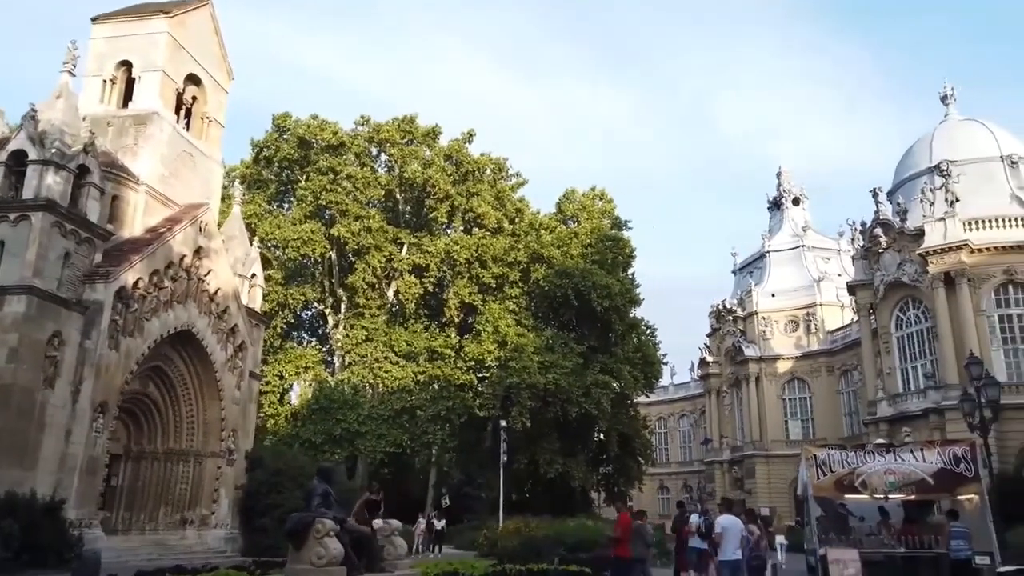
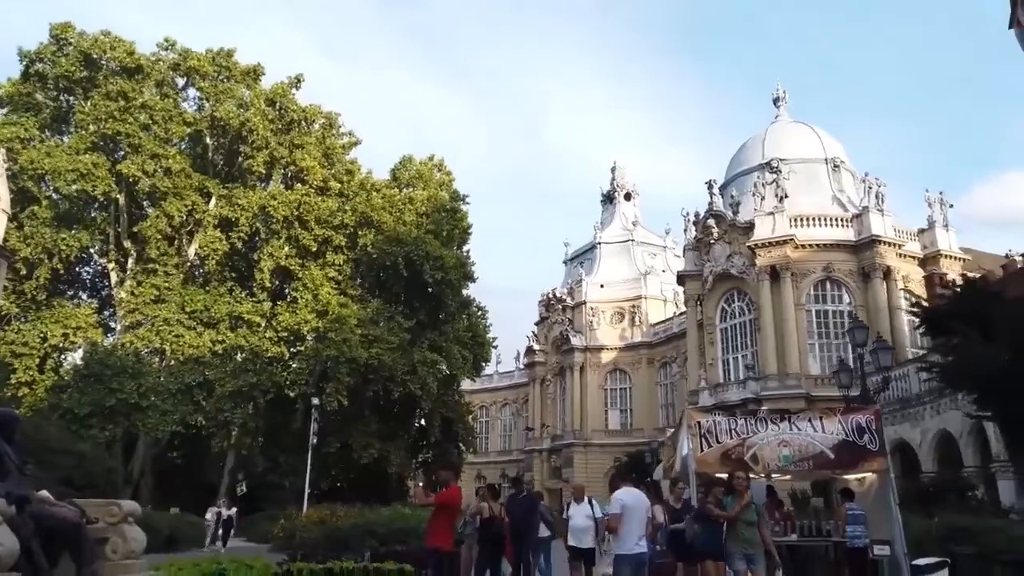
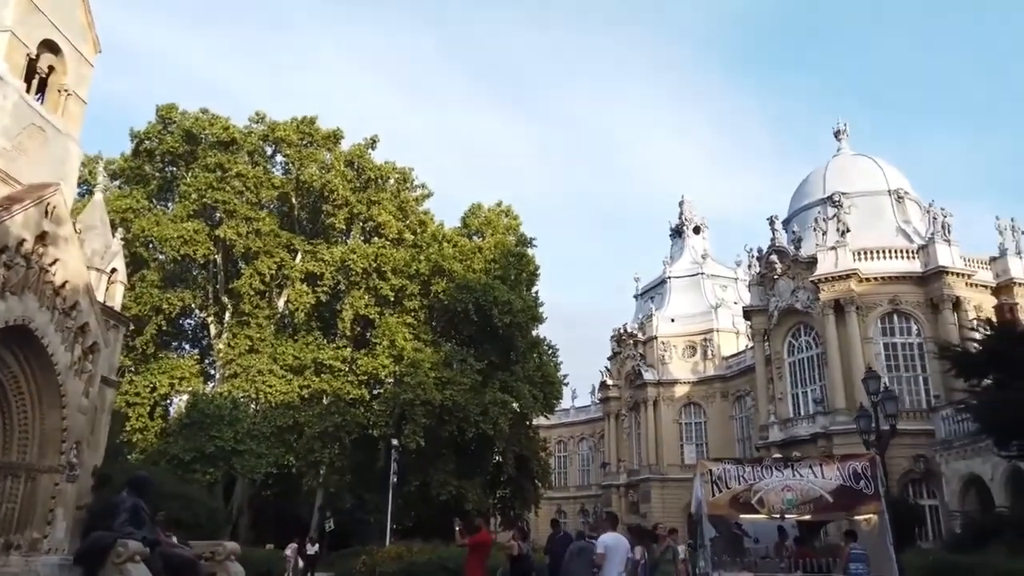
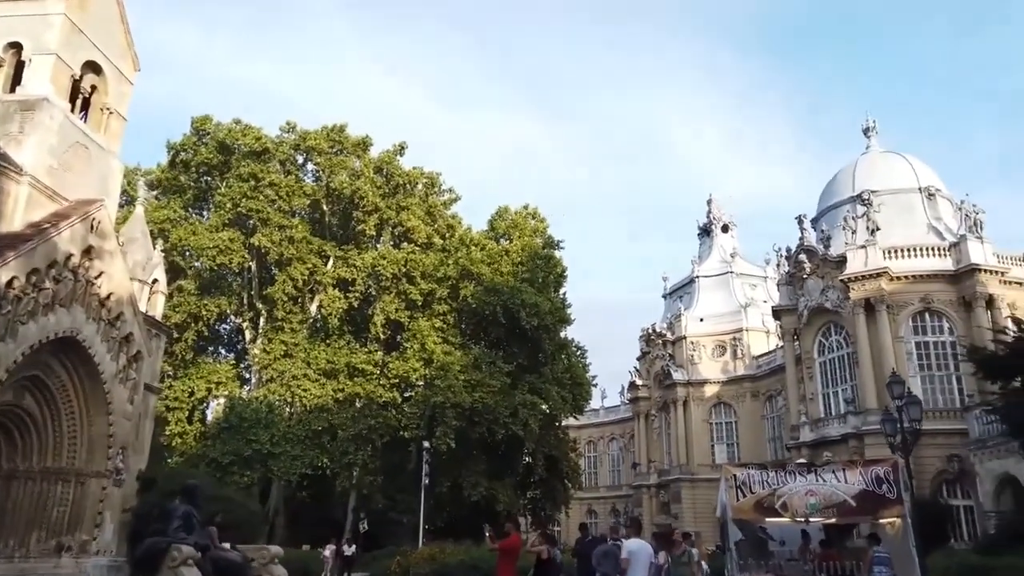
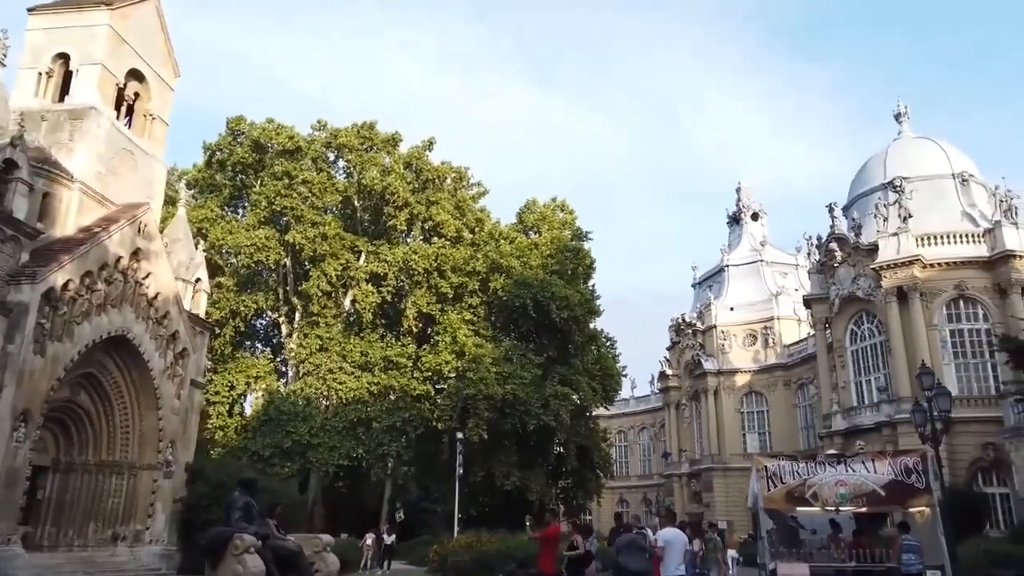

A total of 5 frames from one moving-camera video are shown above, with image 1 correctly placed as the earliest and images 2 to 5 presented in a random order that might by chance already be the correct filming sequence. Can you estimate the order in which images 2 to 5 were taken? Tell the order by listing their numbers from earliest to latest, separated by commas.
5, 4, 3, 2
